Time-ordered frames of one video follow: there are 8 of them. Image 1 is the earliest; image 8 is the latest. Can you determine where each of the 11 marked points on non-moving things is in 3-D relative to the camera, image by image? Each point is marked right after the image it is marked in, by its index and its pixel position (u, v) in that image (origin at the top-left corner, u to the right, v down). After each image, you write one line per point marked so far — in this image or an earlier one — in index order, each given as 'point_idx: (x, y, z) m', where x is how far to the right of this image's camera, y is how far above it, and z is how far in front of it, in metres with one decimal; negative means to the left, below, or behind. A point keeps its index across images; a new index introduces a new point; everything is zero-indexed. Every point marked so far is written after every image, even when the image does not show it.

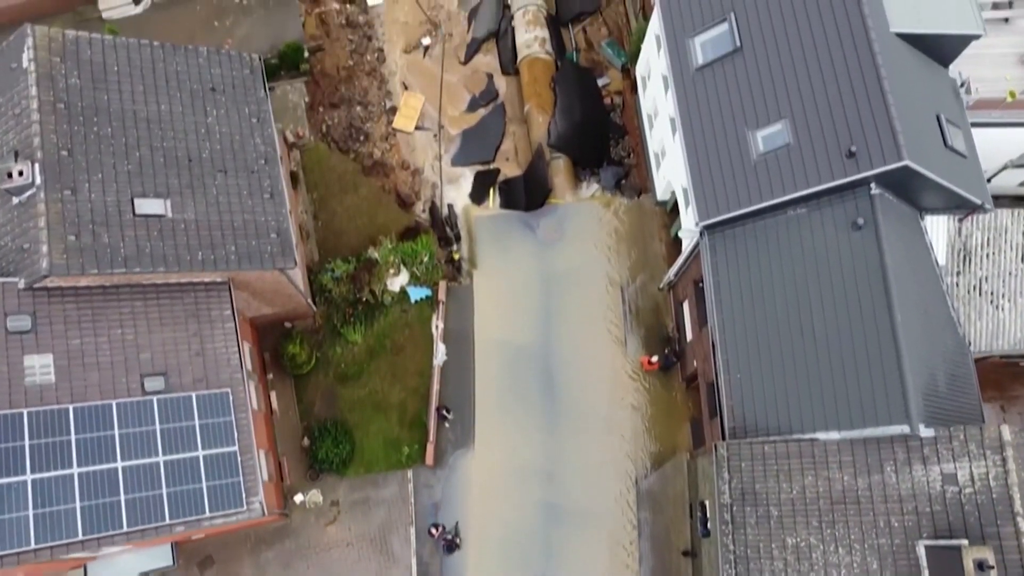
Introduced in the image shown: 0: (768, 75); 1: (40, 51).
0: (+3.9, +3.2, +12.7) m
1: (-6.8, +3.4, +12.2) m
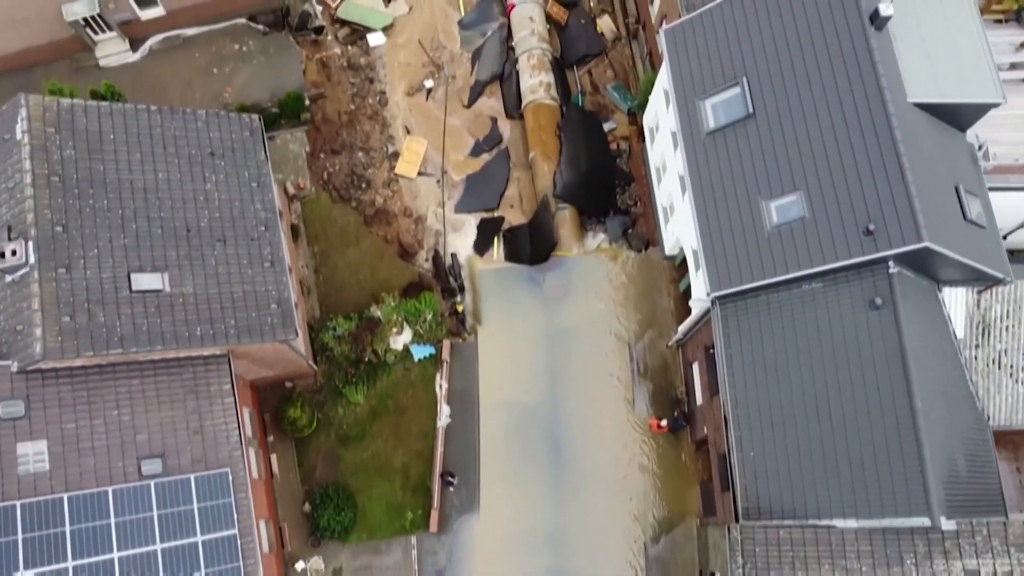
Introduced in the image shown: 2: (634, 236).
0: (+4.0, +2.1, +12.4) m
1: (-6.7, +2.3, +11.9) m
2: (+2.5, +1.1, +17.7) m
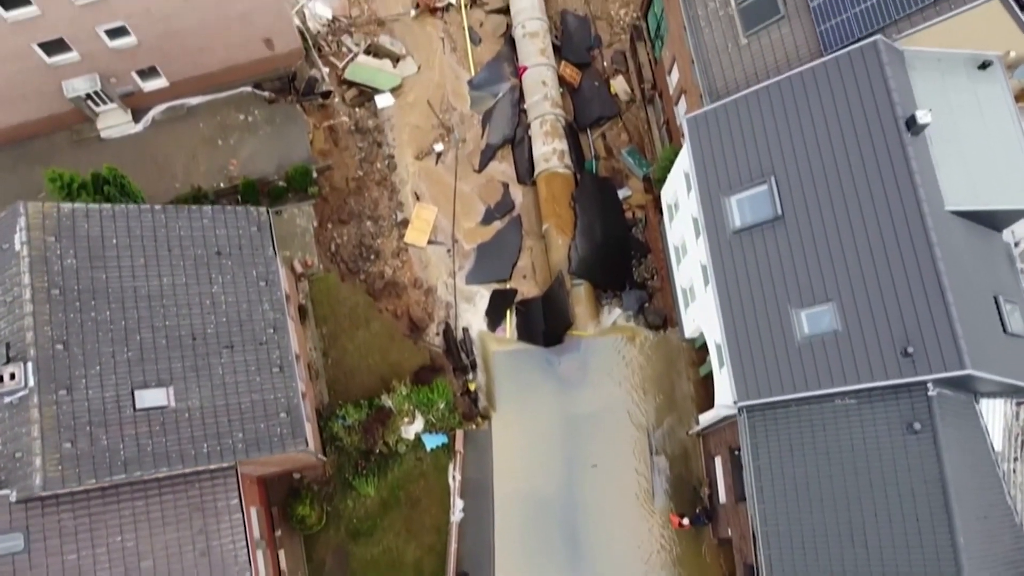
0: (+4.2, +0.5, +11.9) m
1: (-6.5, +0.8, +11.4) m
2: (+2.8, -0.5, +17.2) m
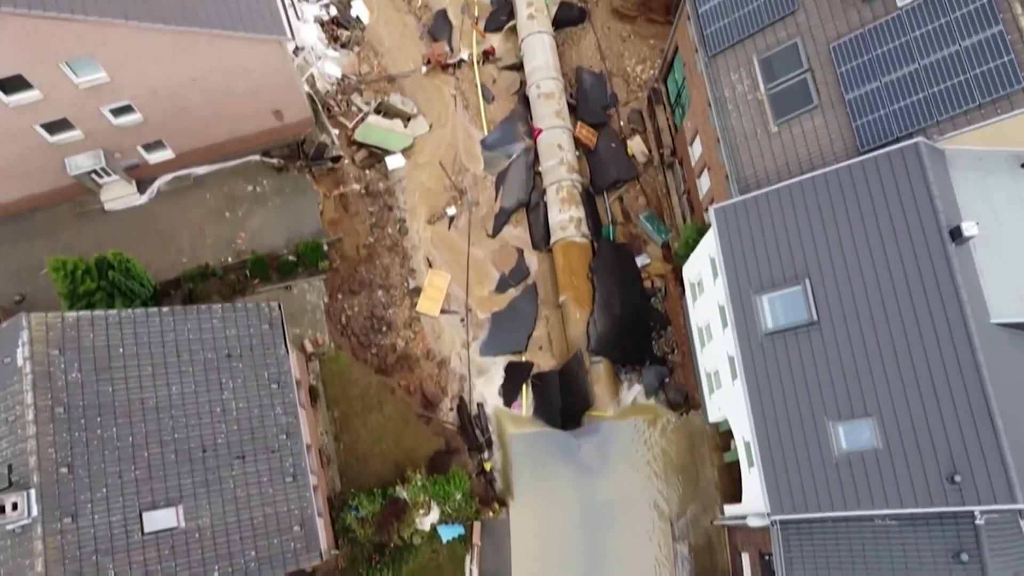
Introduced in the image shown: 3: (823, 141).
0: (+4.6, -1.0, +11.4) m
1: (-6.1, -0.7, +10.9) m
2: (+3.1, -2.0, +16.7) m
3: (+4.6, +2.1, +12.4) m
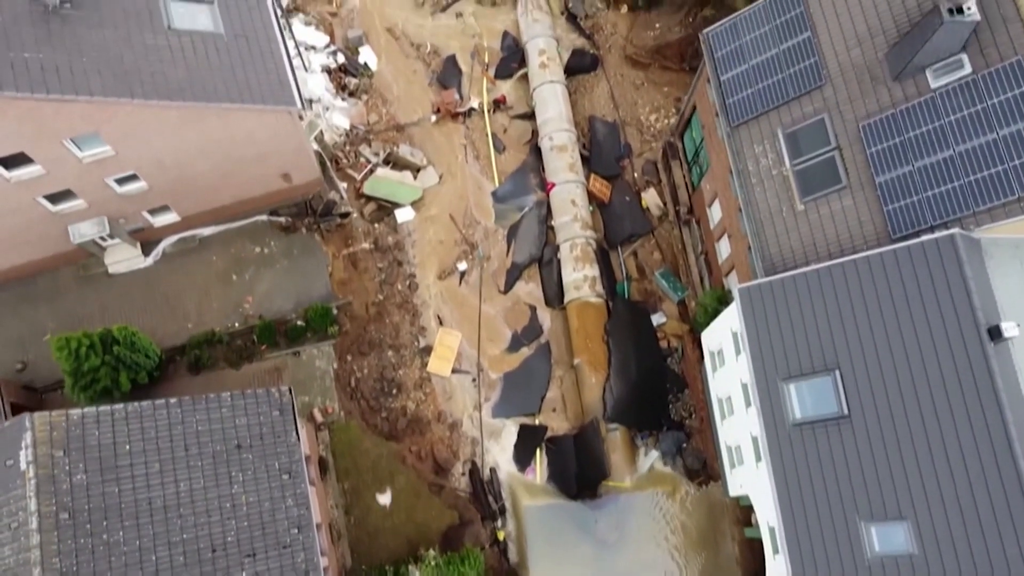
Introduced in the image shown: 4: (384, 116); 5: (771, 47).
0: (+4.8, -2.2, +11.0) m
1: (-5.9, -2.0, +10.5) m
2: (+3.4, -3.2, +16.3) m
3: (+4.8, +0.9, +12.0) m
4: (-3.0, +4.0, +19.6) m
5: (+4.0, +3.8, +13.2) m
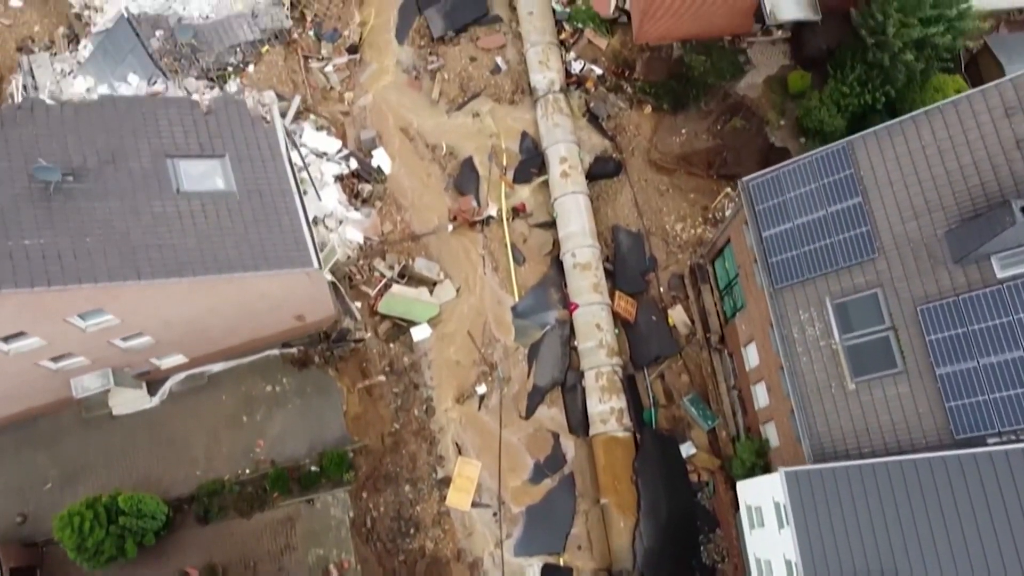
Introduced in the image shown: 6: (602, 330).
0: (+5.3, -4.8, +10.2) m
1: (-5.4, -4.6, +9.7) m
2: (+3.9, -5.8, +15.5) m
3: (+5.3, -1.7, +11.2) m
4: (-2.5, +1.4, +18.8) m
5: (+4.5, +1.2, +12.4) m
6: (+1.8, -0.9, +17.0) m
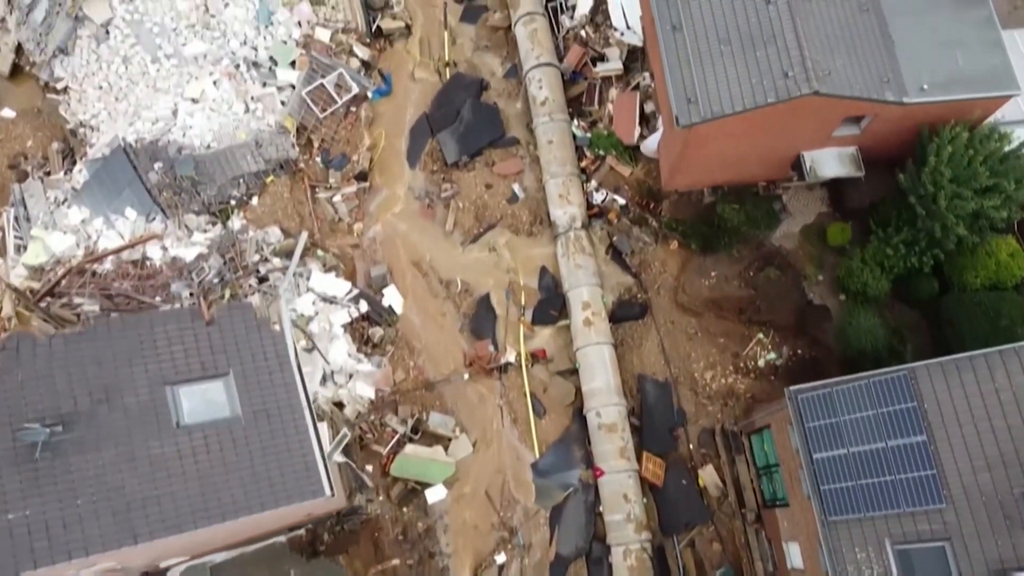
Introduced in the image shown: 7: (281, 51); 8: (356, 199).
0: (+5.7, -8.0, +9.2) m
1: (-5.0, -7.8, +8.7) m
2: (+4.3, -9.0, +14.5) m
3: (+5.7, -4.9, +10.2) m
4: (-2.1, -1.8, +17.8) m
5: (+4.9, -2.0, +11.4) m
6: (+2.2, -4.0, +16.0) m
7: (-5.4, +5.6, +20.0) m
8: (-3.5, +2.0, +19.2) m
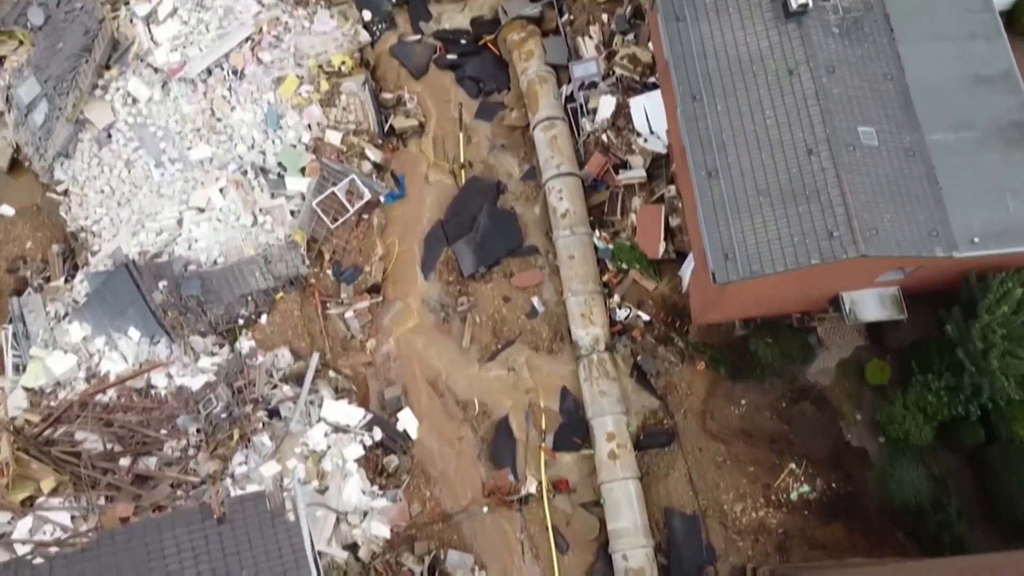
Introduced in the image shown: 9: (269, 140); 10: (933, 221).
0: (+6.1, -10.6, +8.4) m
1: (-4.6, -10.4, +7.9) m
2: (+4.7, -11.6, +13.8) m
3: (+6.1, -7.5, +9.5) m
4: (-1.7, -4.4, +17.0) m
5: (+5.3, -4.6, +10.6) m
6: (+2.7, -6.6, +15.2) m
7: (-5.0, +3.0, +19.2) m
8: (-3.1, -0.5, +18.4) m
9: (-5.6, +3.4, +19.3) m
10: (+6.6, +1.0, +13.3) m
